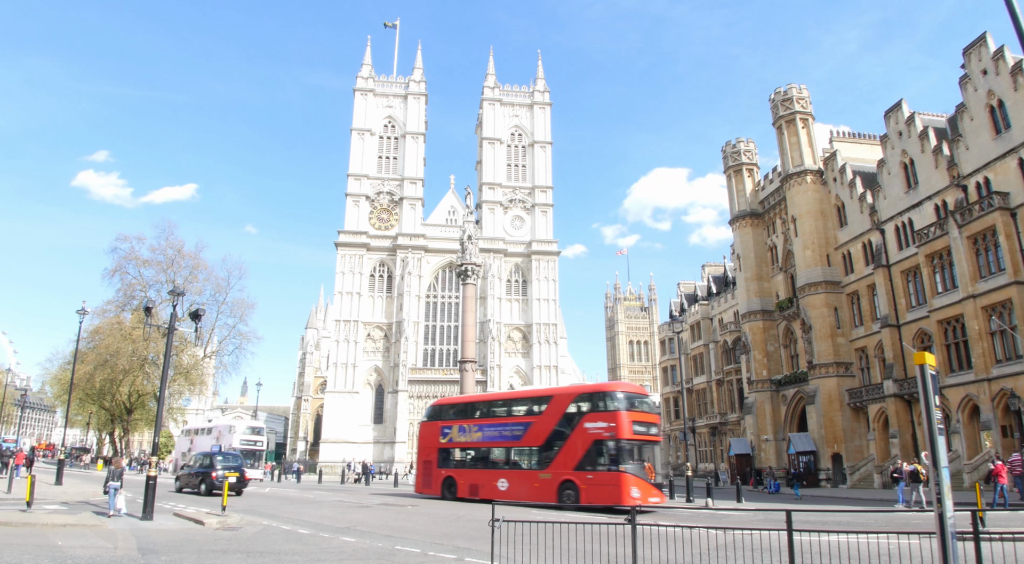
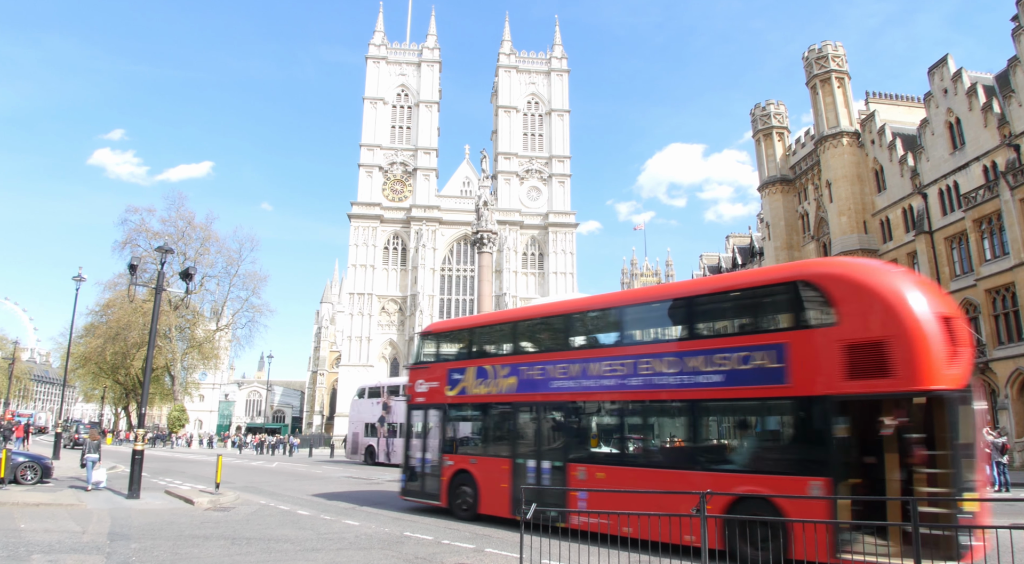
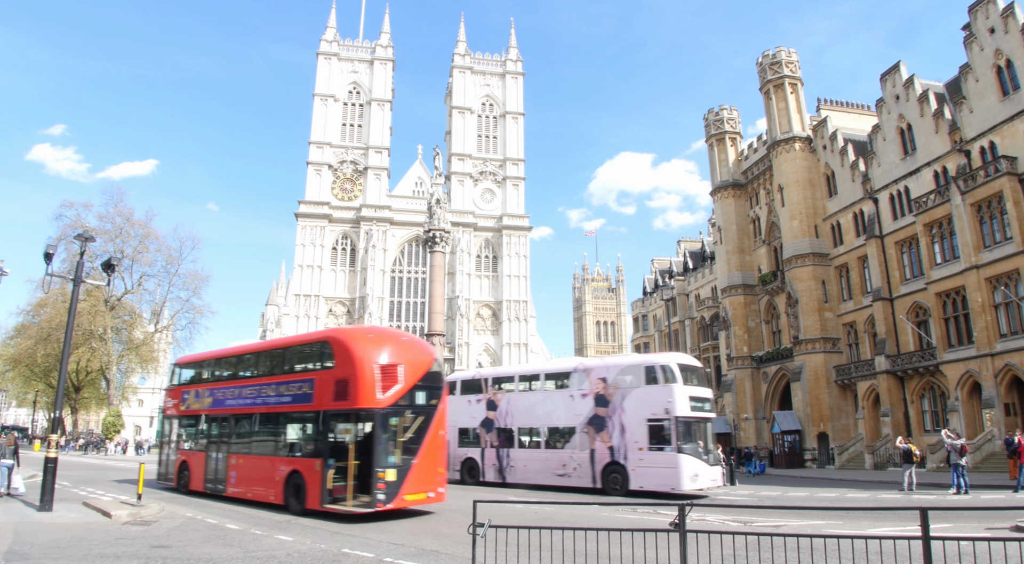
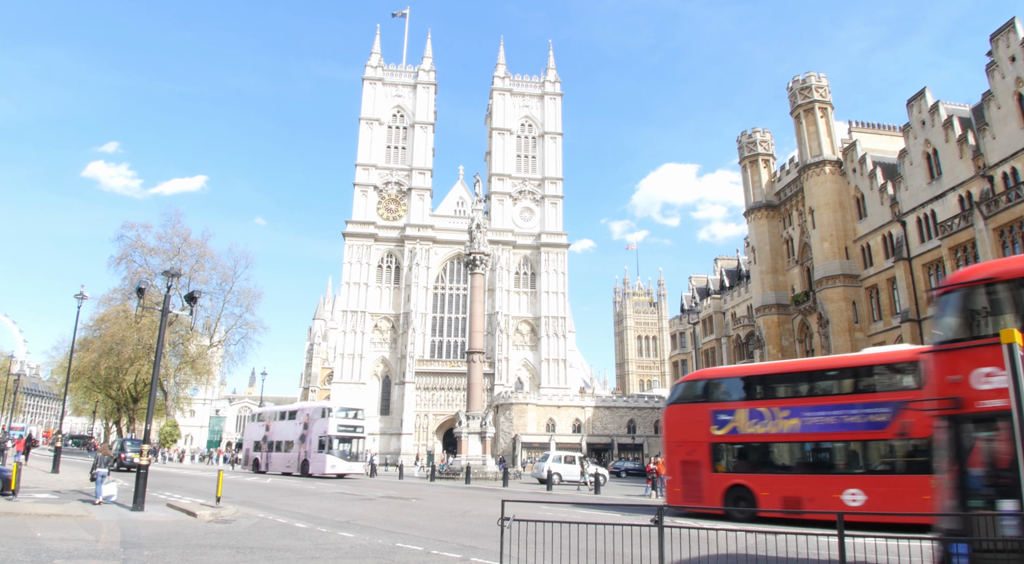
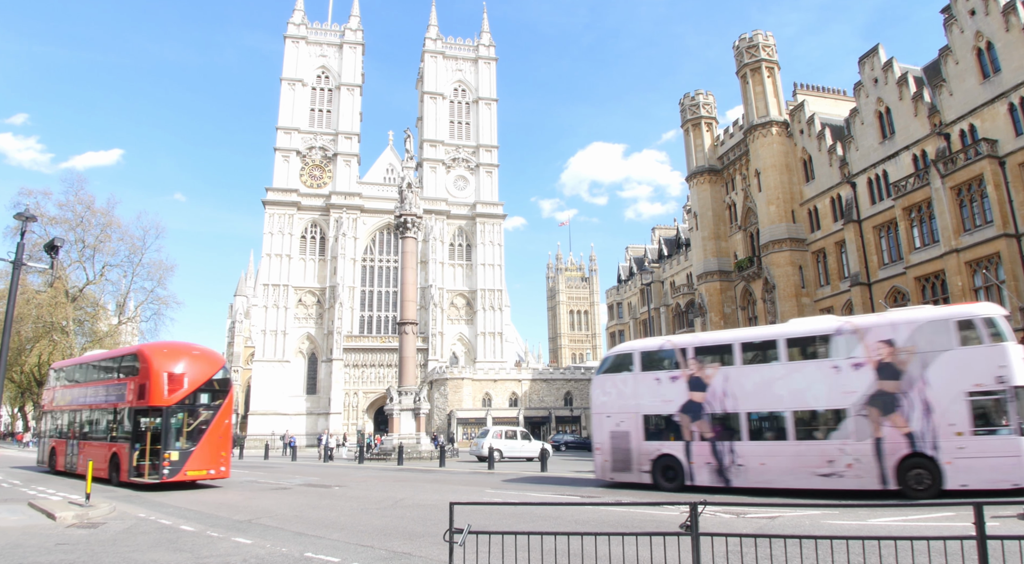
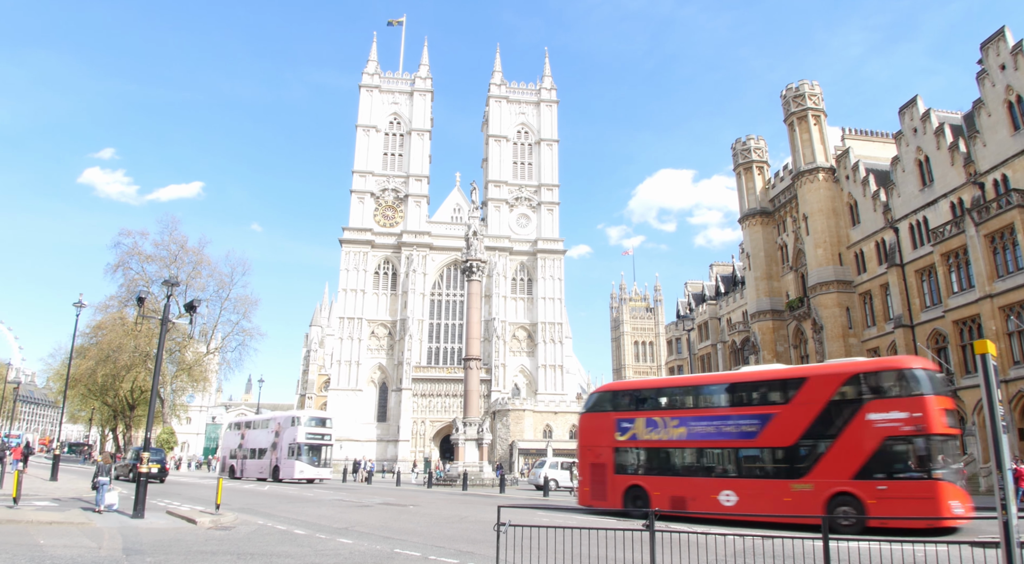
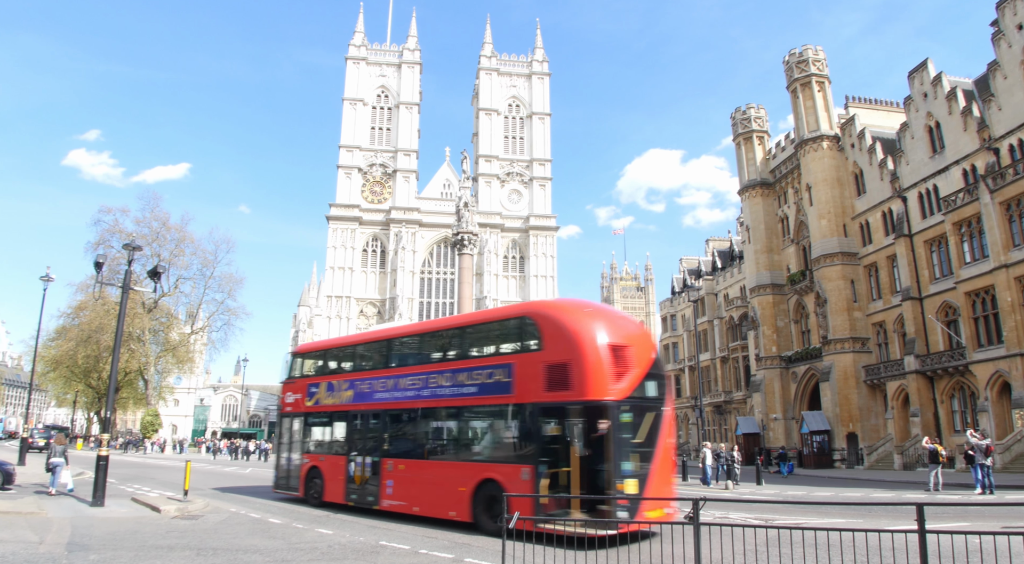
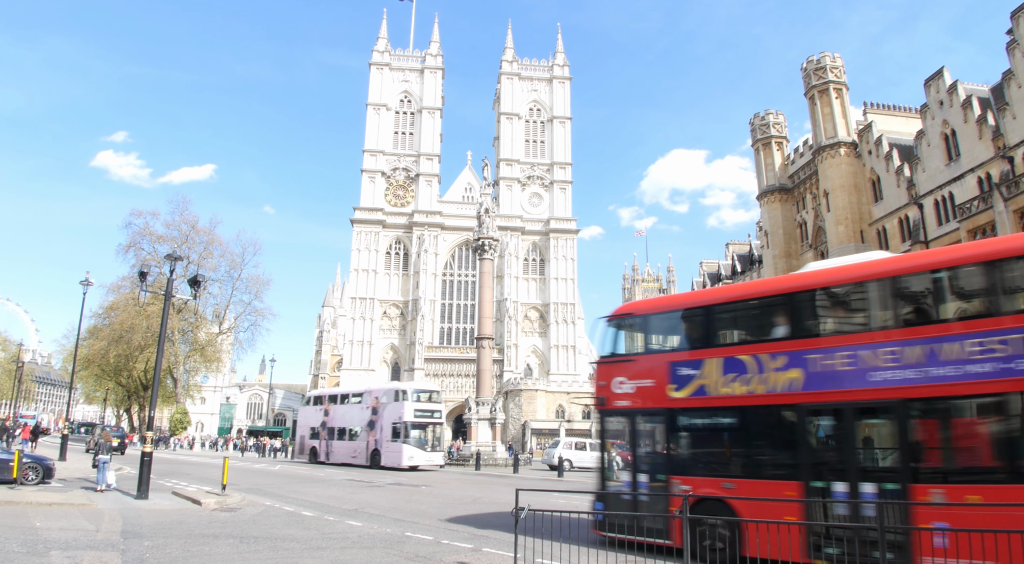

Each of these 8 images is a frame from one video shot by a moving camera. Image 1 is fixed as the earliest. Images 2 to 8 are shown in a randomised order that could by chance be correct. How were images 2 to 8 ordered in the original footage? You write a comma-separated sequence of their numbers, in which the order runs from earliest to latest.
6, 4, 8, 2, 7, 3, 5
